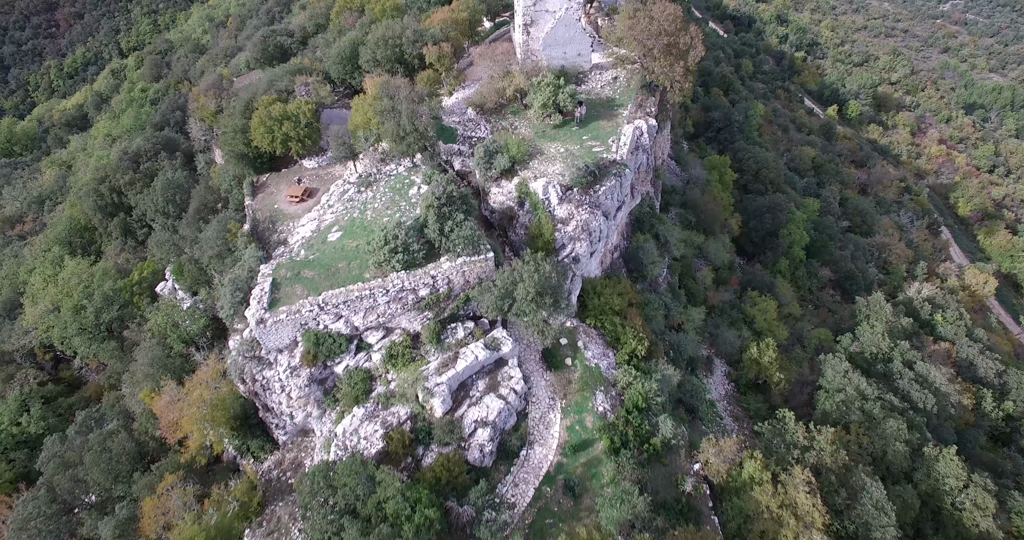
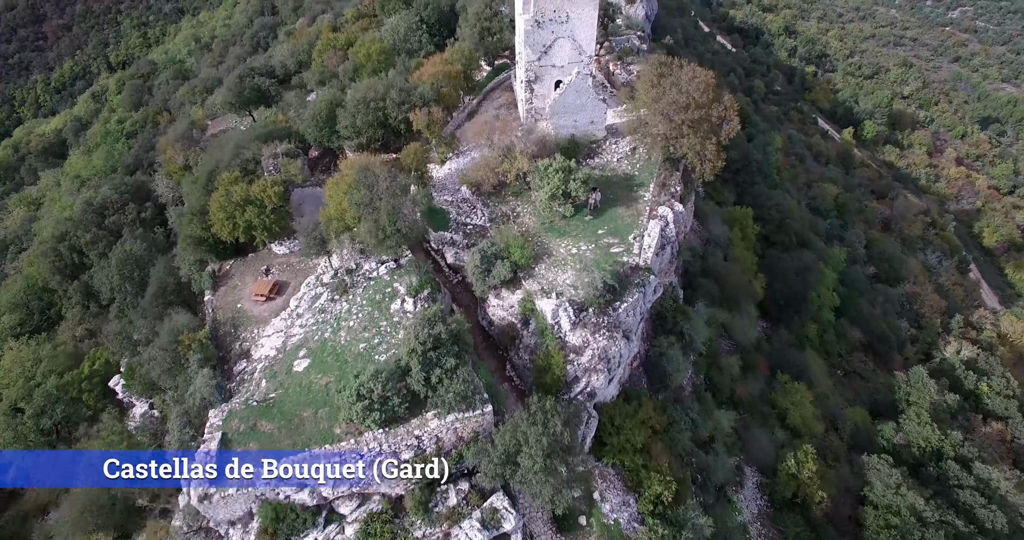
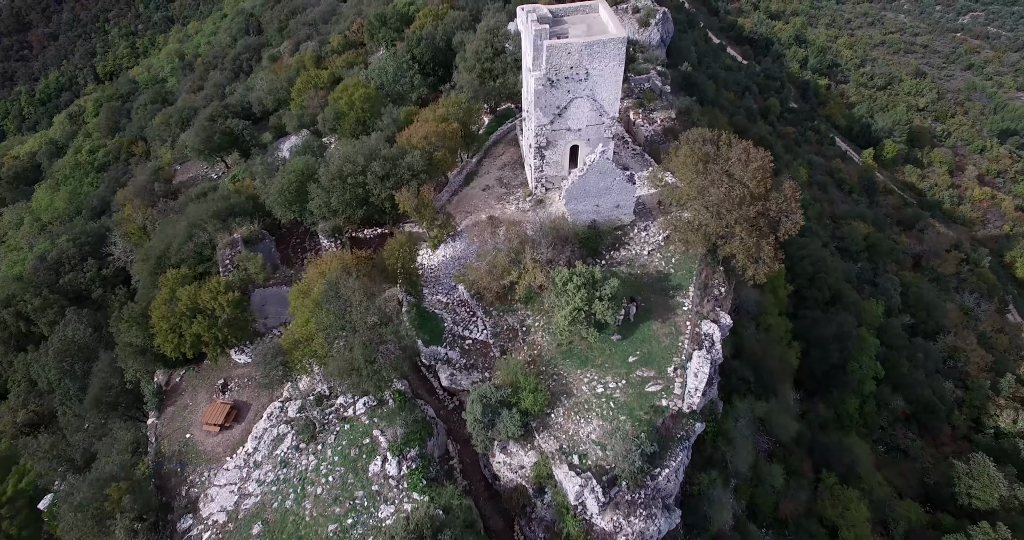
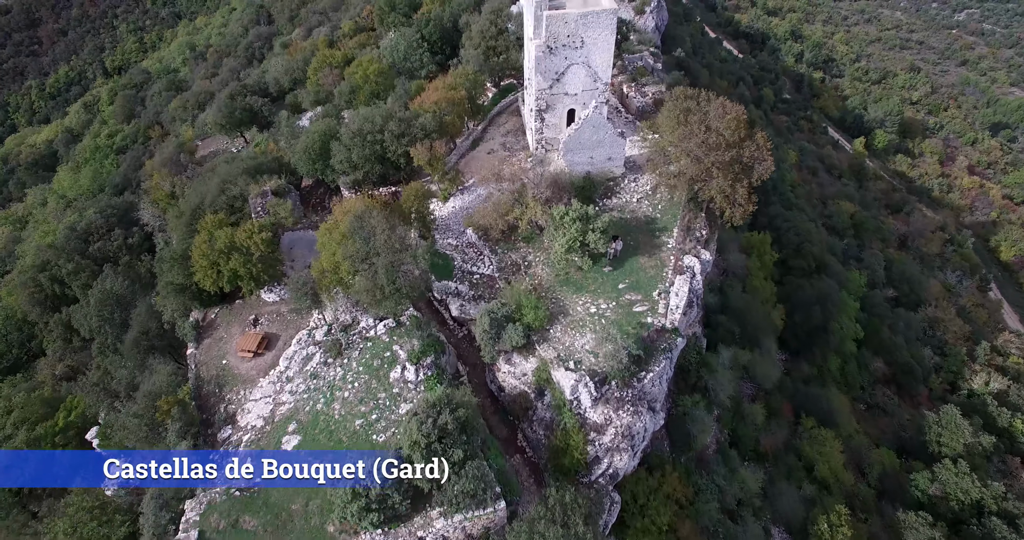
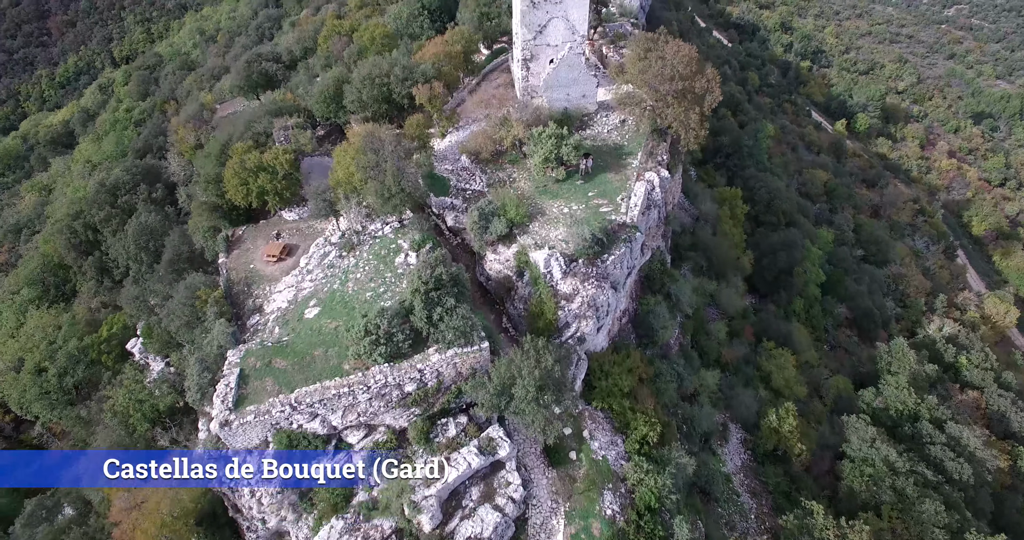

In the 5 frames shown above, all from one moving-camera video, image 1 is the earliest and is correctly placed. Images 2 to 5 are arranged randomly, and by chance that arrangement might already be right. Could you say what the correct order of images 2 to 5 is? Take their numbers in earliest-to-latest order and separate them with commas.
5, 2, 4, 3
